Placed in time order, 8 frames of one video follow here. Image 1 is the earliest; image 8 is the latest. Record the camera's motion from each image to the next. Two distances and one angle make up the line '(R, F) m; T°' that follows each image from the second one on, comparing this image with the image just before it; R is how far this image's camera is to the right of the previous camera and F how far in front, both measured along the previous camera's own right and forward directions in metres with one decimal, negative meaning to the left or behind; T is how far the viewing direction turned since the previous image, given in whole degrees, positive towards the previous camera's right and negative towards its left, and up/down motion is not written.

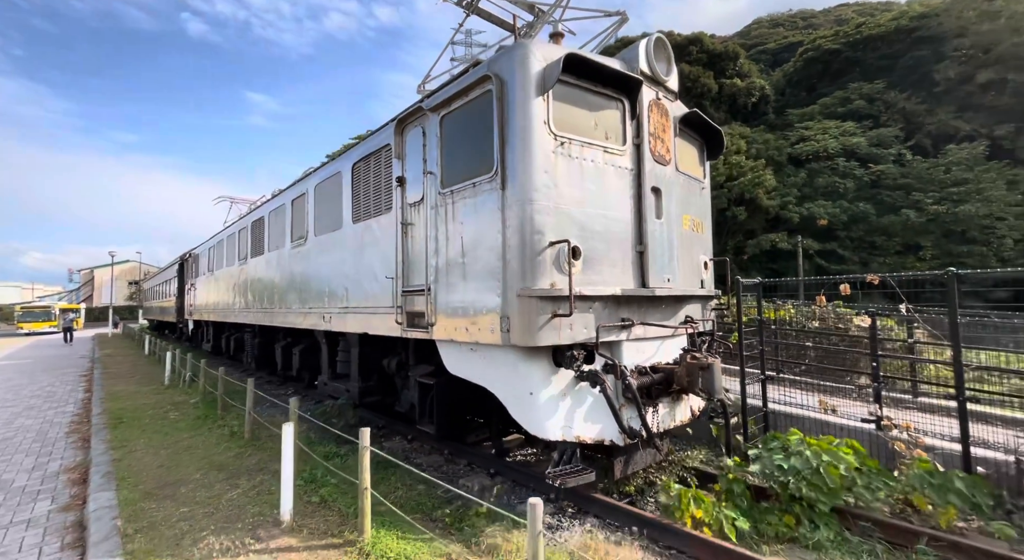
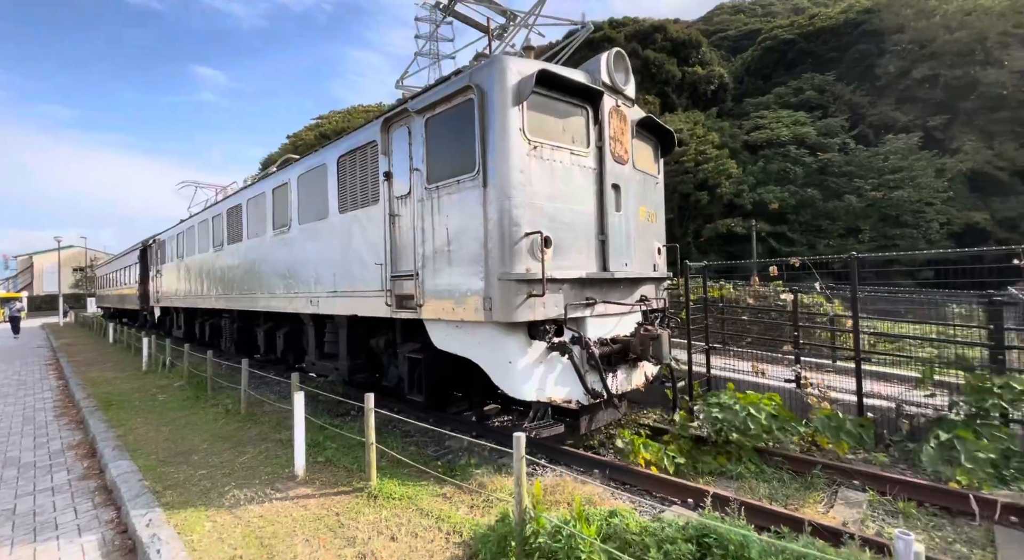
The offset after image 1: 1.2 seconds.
(-0.1, -0.6) m; +4°
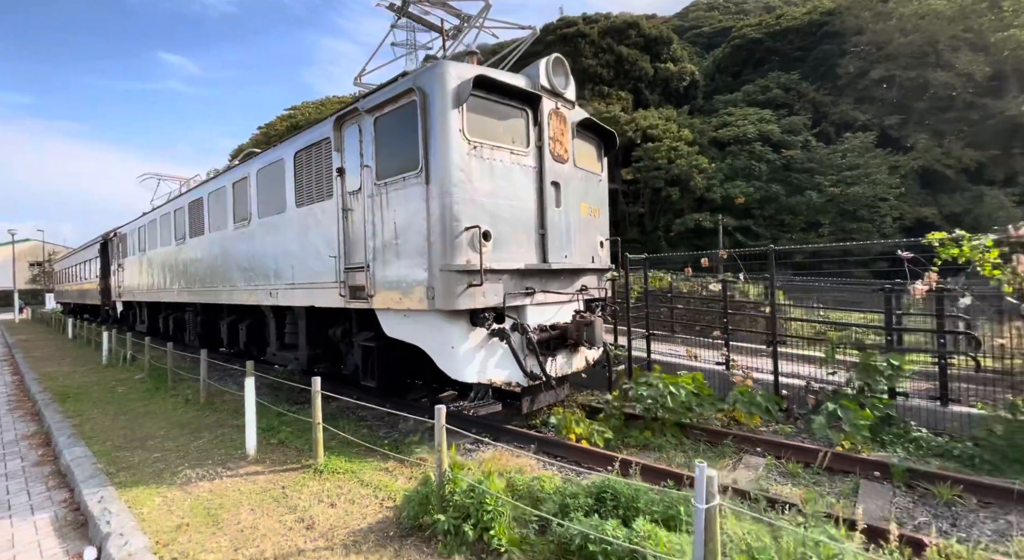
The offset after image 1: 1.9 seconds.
(+0.3, -0.3) m; +3°
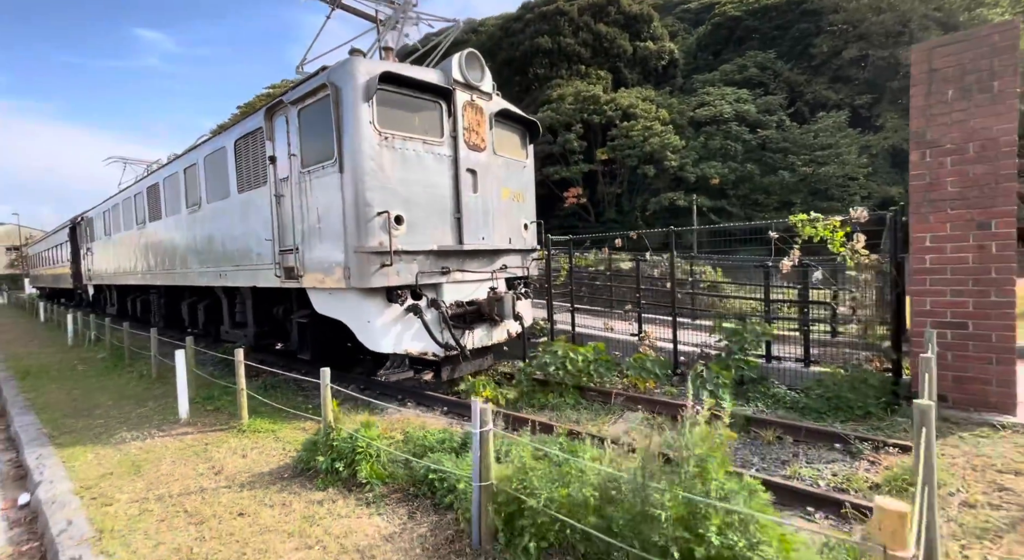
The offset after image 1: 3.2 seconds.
(+0.8, -0.5) m; +1°
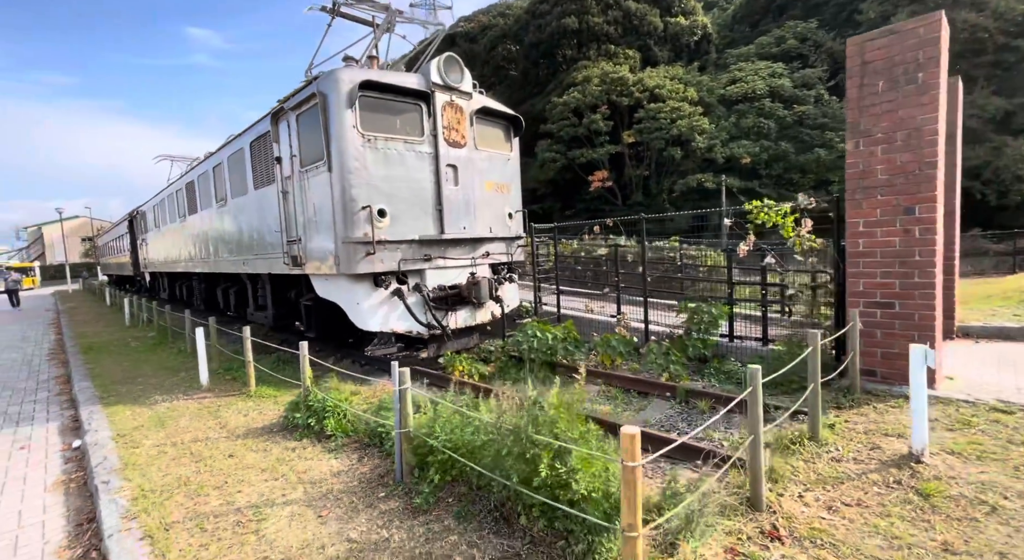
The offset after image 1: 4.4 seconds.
(+0.8, -0.5) m; -4°
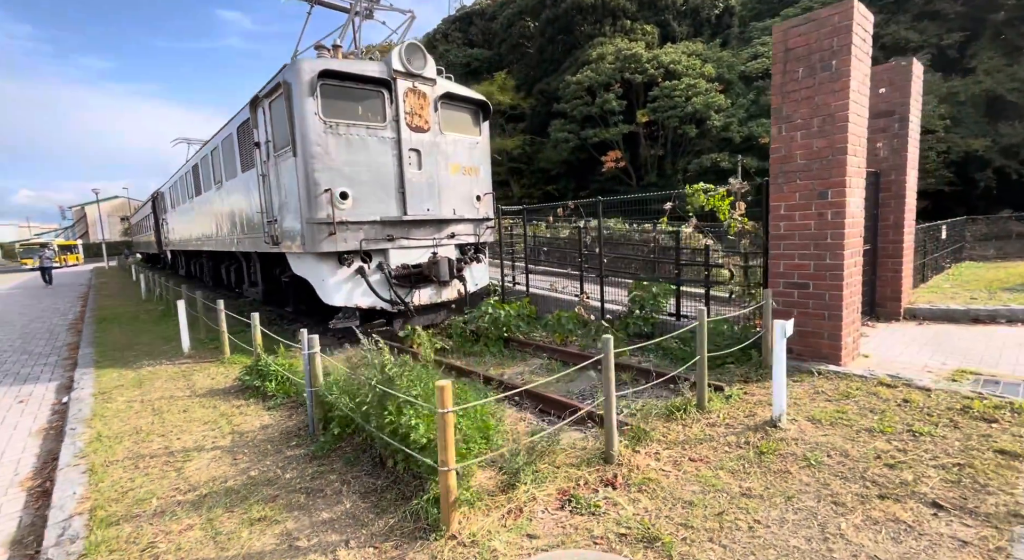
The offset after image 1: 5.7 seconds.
(+0.9, -0.3) m; -3°
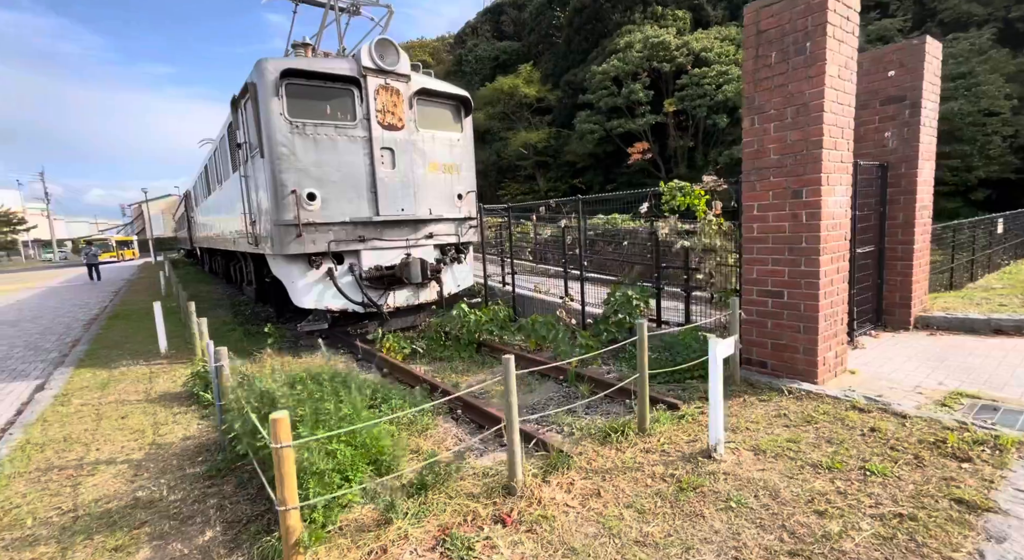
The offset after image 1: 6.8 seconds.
(+0.8, +0.3) m; -5°
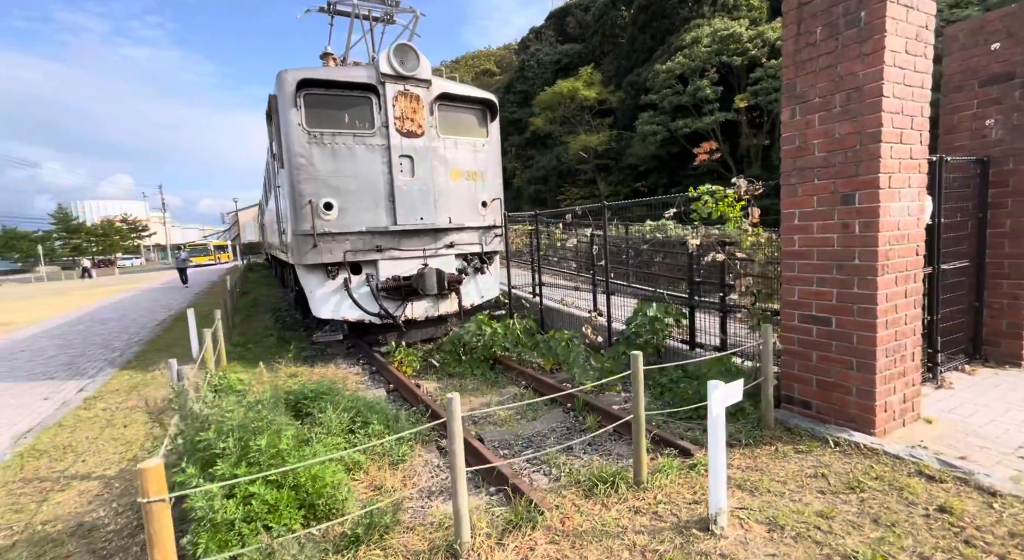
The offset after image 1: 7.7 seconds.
(+0.6, +0.5) m; -8°
